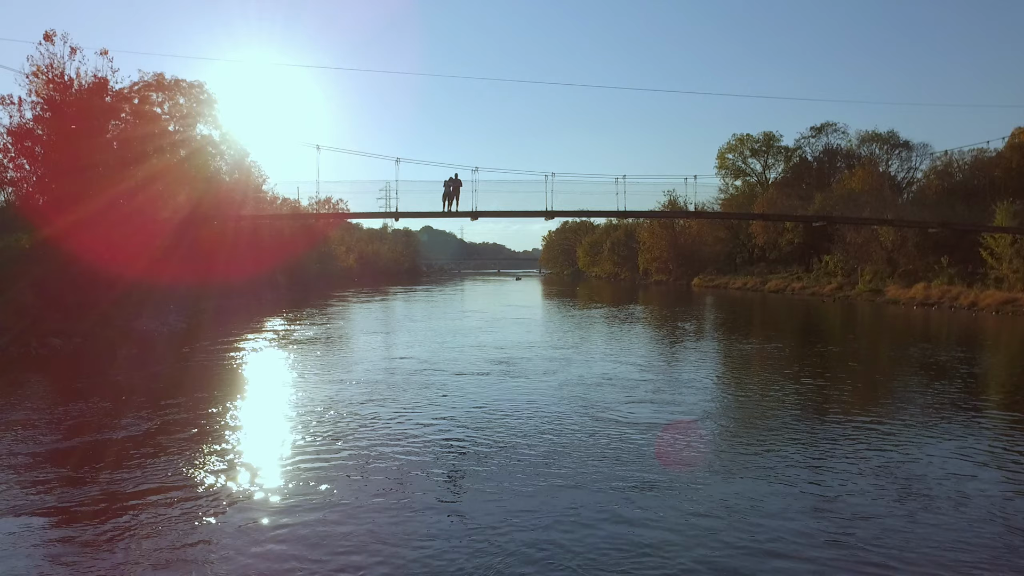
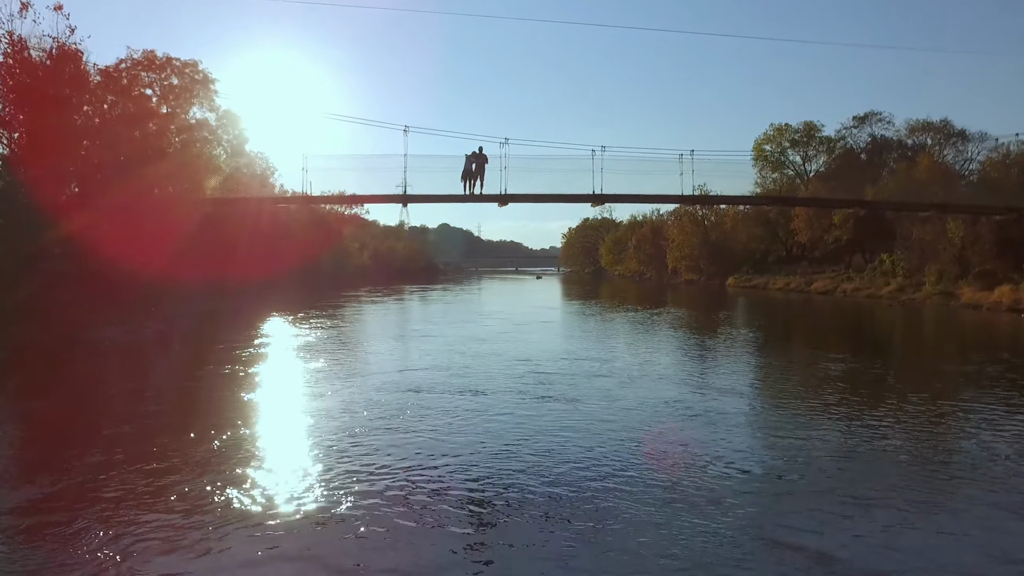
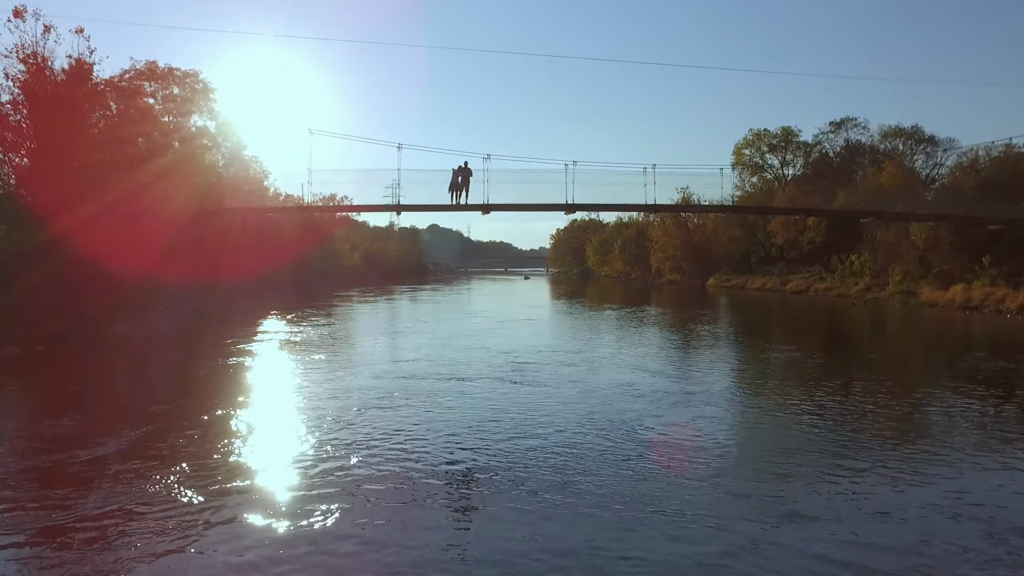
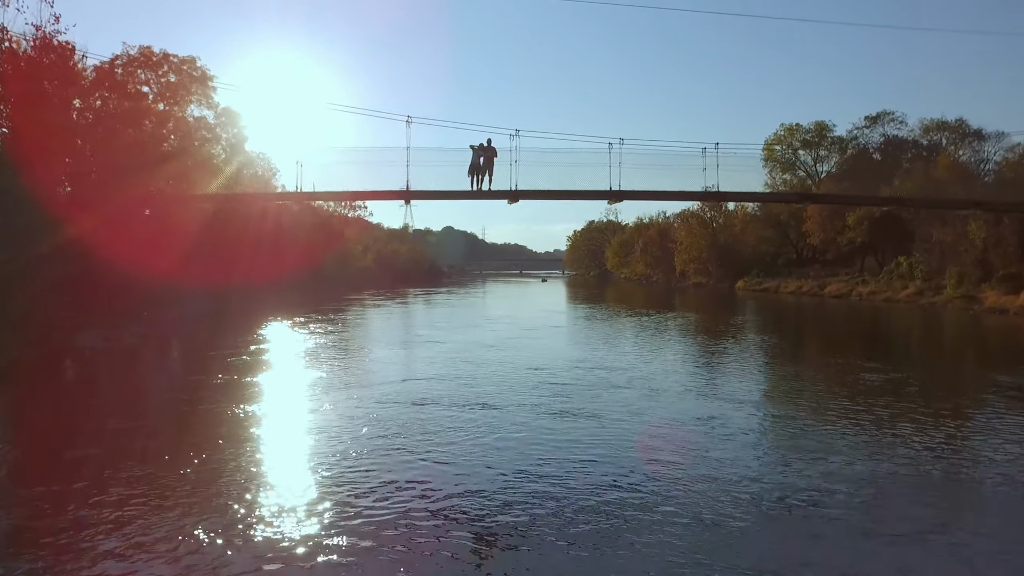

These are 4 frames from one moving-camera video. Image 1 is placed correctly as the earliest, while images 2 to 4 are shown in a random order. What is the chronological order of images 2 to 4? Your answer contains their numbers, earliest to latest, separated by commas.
3, 2, 4
